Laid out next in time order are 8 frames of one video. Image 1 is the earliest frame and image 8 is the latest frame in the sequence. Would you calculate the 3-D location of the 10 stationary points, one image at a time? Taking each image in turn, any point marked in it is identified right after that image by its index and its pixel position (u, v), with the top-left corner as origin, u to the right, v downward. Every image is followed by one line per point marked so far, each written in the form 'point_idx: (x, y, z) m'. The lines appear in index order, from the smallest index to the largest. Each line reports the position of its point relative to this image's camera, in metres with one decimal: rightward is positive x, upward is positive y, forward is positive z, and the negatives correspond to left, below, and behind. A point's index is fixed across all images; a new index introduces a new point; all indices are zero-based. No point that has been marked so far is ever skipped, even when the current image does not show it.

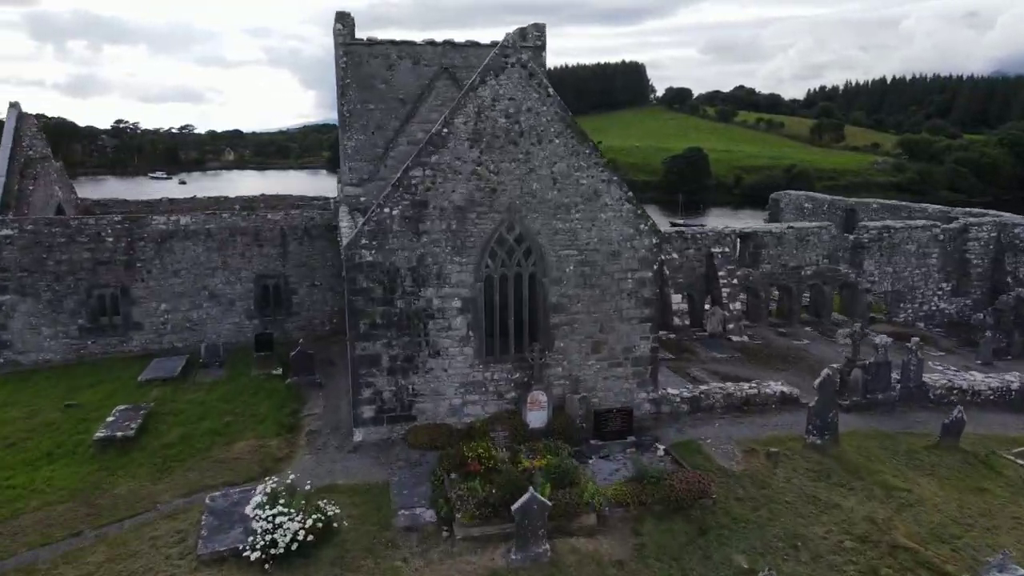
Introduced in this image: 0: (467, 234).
0: (-0.6, +0.7, +10.0) m
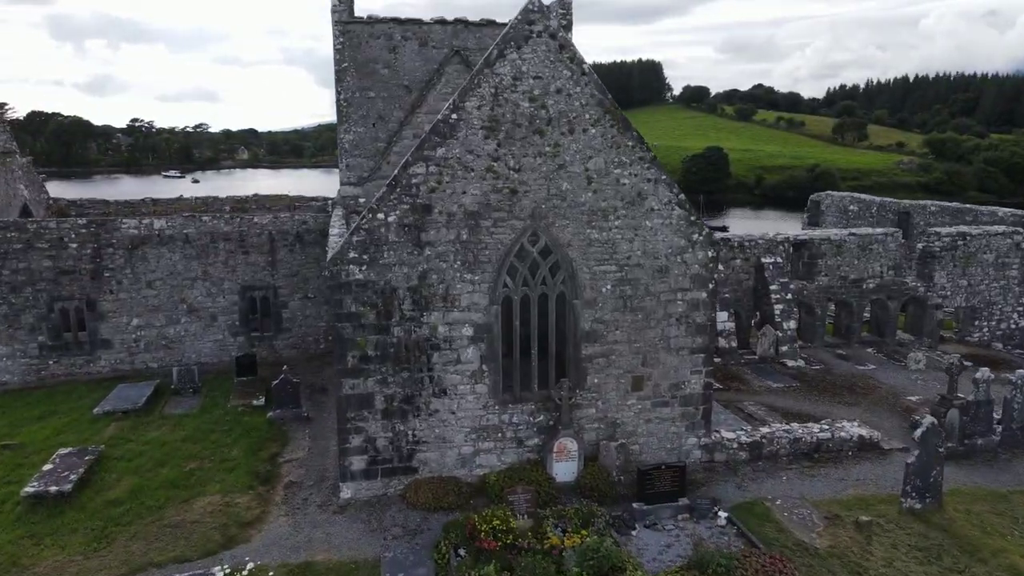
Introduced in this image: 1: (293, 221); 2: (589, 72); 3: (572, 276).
0: (-0.4, +0.5, +8.1) m
1: (-4.1, +1.2, +13.7) m
2: (+0.8, +2.3, +8.0) m
3: (+0.7, +0.1, +8.4) m
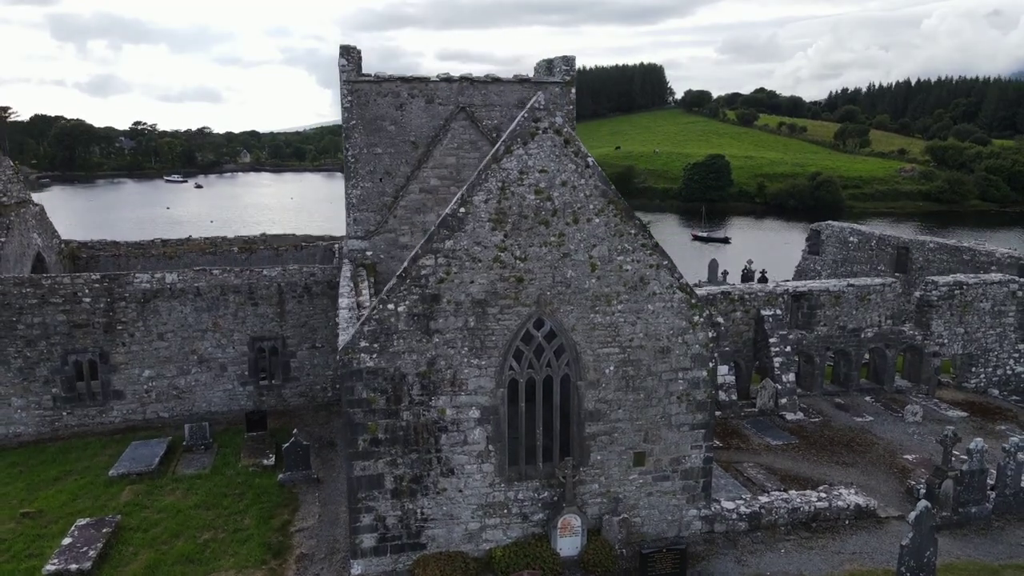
0: (-0.3, -0.5, +8.3) m
1: (-4.0, +0.3, +13.9) m
2: (+0.9, +1.4, +8.2) m
3: (+0.8, -0.8, +8.7) m
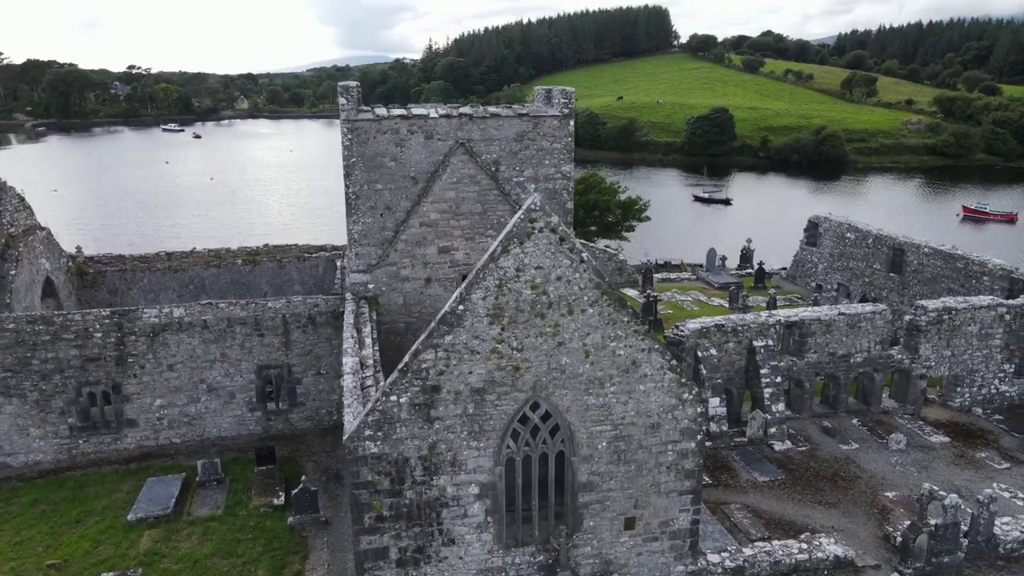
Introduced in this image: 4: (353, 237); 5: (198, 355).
0: (-0.3, -1.5, +8.7) m
1: (-4.0, -0.3, +14.3) m
2: (+0.9, +0.3, +8.5) m
3: (+0.7, -1.8, +9.1) m
4: (-3.0, +1.0, +13.9) m
5: (-6.0, -1.3, +14.1) m
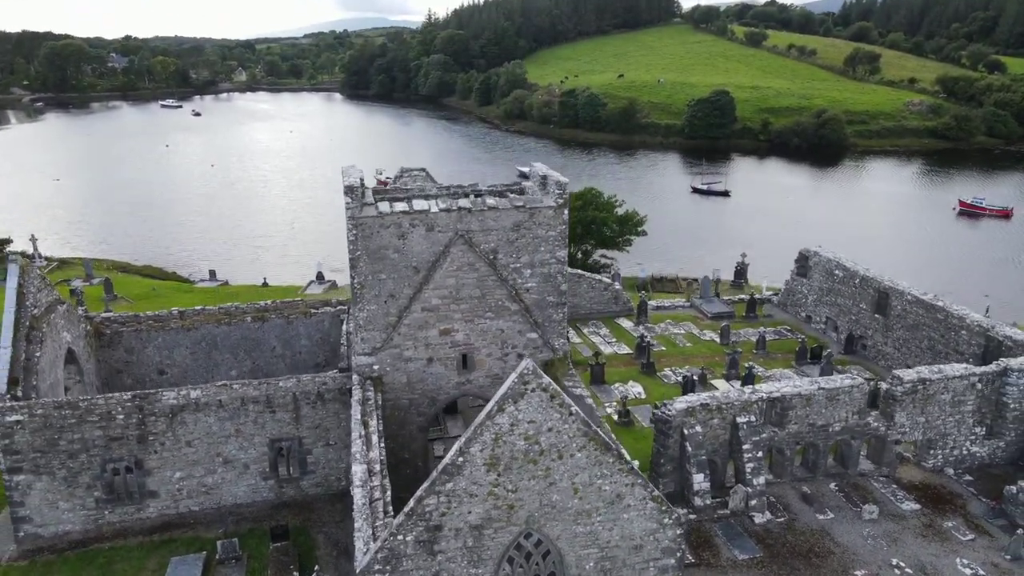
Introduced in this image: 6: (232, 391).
0: (-0.4, -3.4, +9.7) m
1: (-4.1, -1.9, +15.1) m
2: (+0.8, -1.5, +9.3) m
3: (+0.7, -3.7, +10.0) m
4: (-3.0, -0.7, +14.7) m
5: (-6.0, -2.9, +15.0) m
6: (-5.6, -2.1, +14.8) m
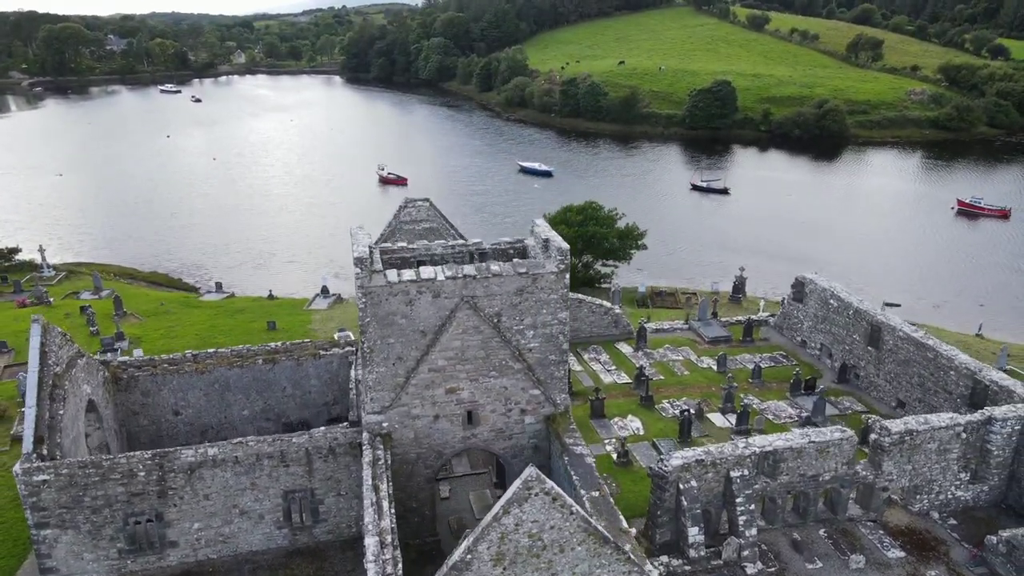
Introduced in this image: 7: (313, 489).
0: (-0.3, -4.8, +10.4) m
1: (-4.0, -3.2, +15.8) m
2: (+0.9, -3.0, +10.0) m
3: (+0.7, -5.1, +10.7) m
4: (-3.0, -2.0, +15.3) m
5: (-6.0, -4.2, +15.7) m
6: (-5.5, -3.4, +15.5) m
7: (-4.4, -4.4, +16.2) m
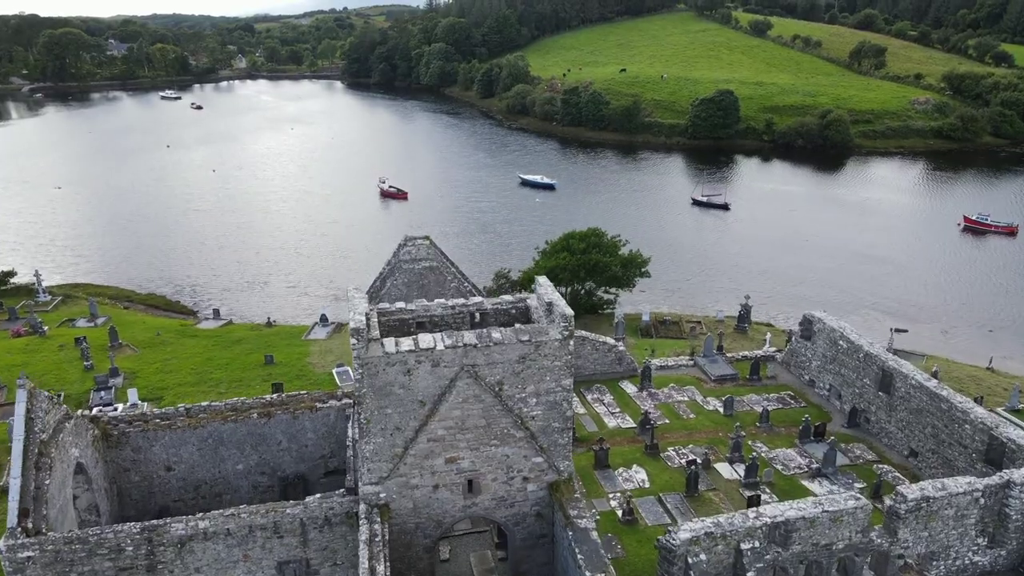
0: (-0.3, -6.2, +9.8) m
1: (-3.9, -4.5, +15.2) m
2: (+0.9, -4.3, +9.4) m
3: (+0.8, -6.4, +10.2) m
4: (-2.9, -3.3, +14.8) m
5: (-5.9, -5.5, +15.2) m
6: (-5.5, -4.7, +14.9) m
7: (-4.3, -5.7, +15.6) m
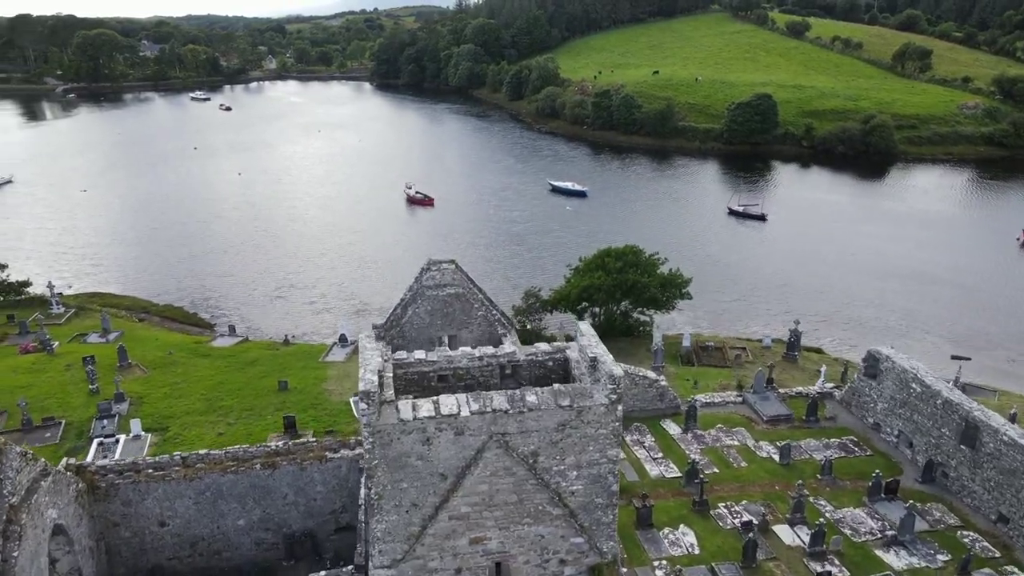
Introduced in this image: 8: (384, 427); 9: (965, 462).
0: (+0.1, -7.1, +7.6) m
1: (-3.3, -5.4, +13.1) m
2: (+1.3, -5.2, +7.1) m
3: (+1.2, -7.3, +7.9) m
4: (-2.3, -4.2, +12.6) m
5: (-5.3, -6.4, +13.1) m
6: (-4.9, -5.5, +12.9) m
7: (-3.7, -6.6, +13.5) m
8: (-2.0, -2.2, +11.8) m
9: (+12.1, -4.7, +19.8) m
